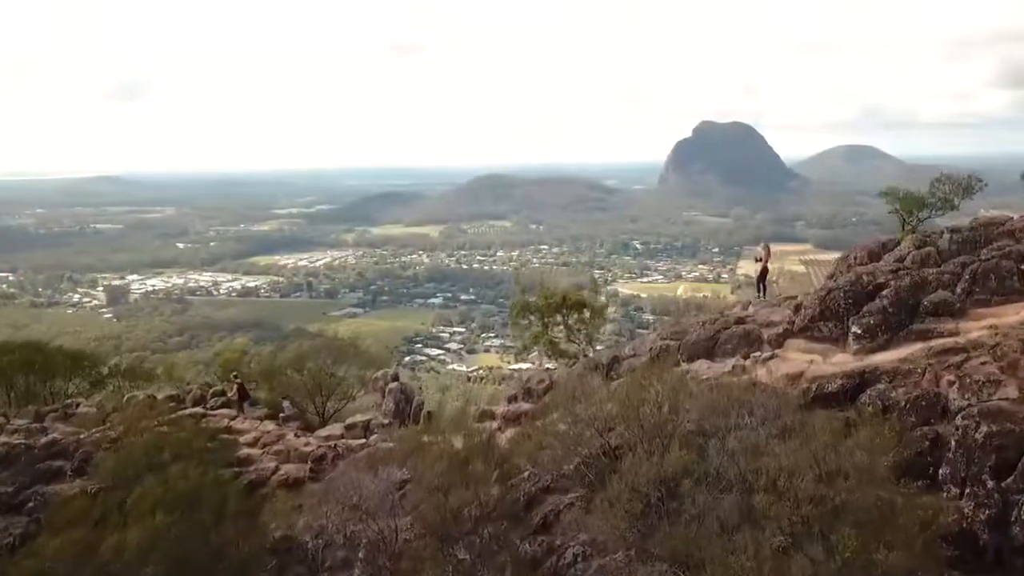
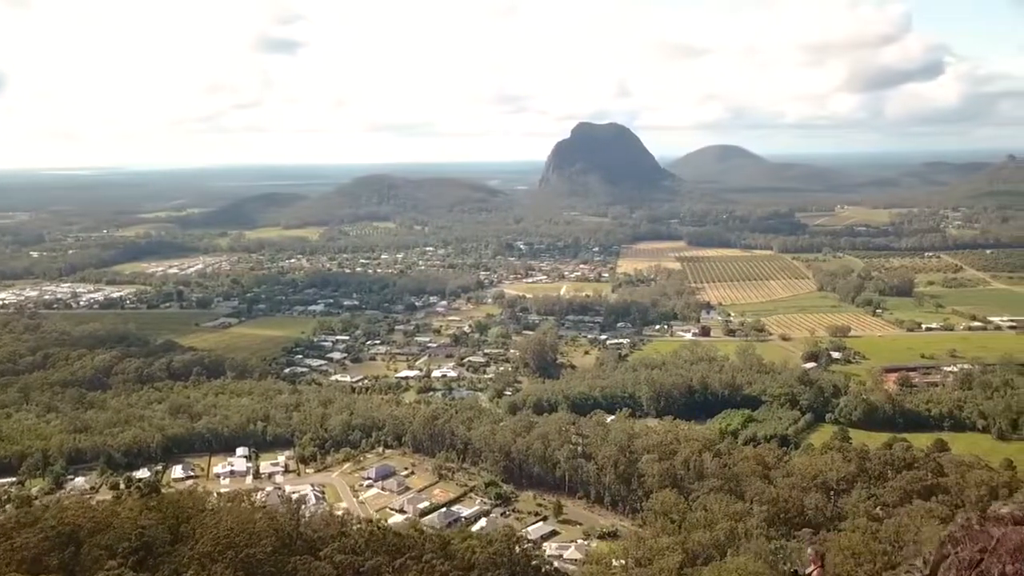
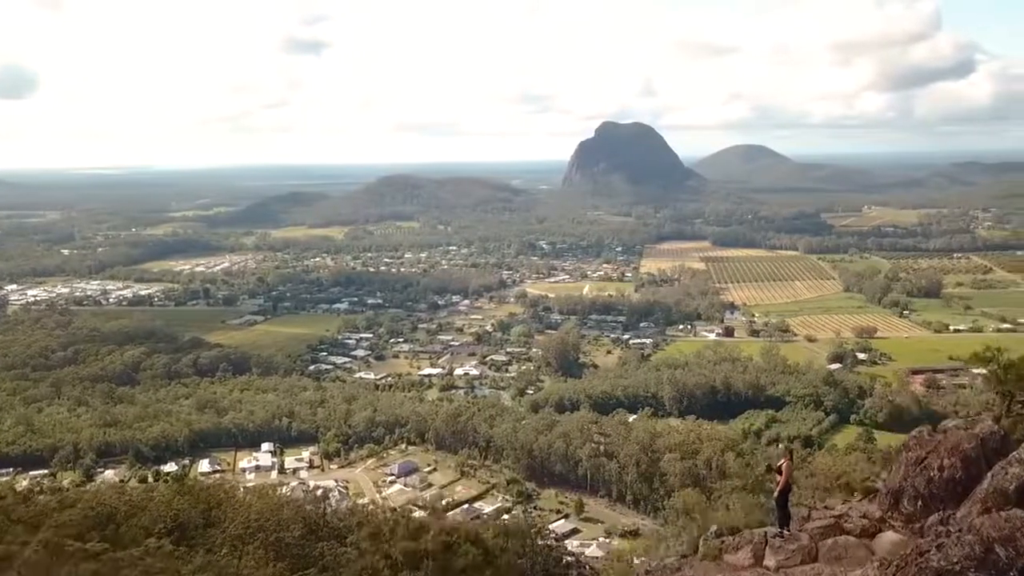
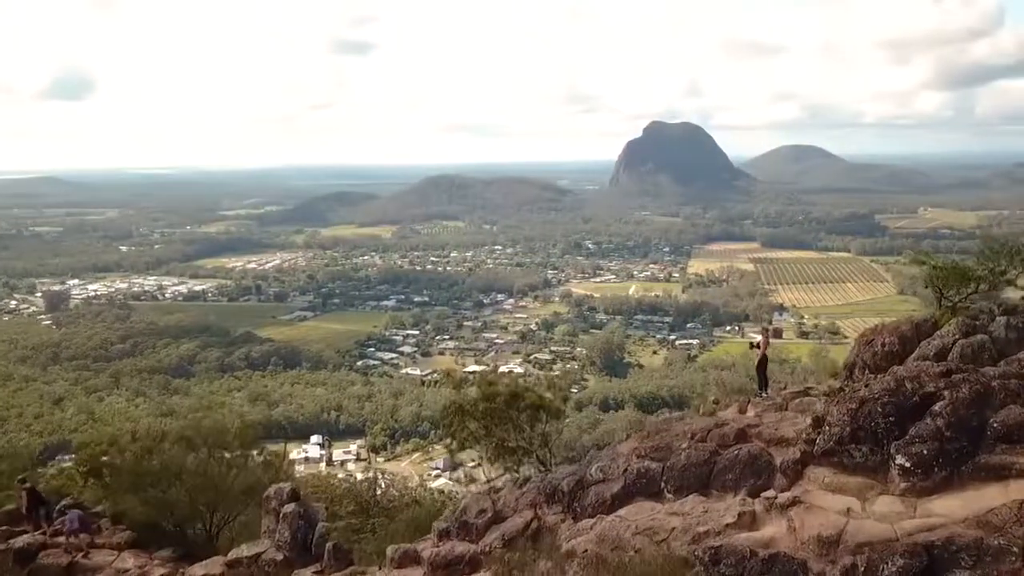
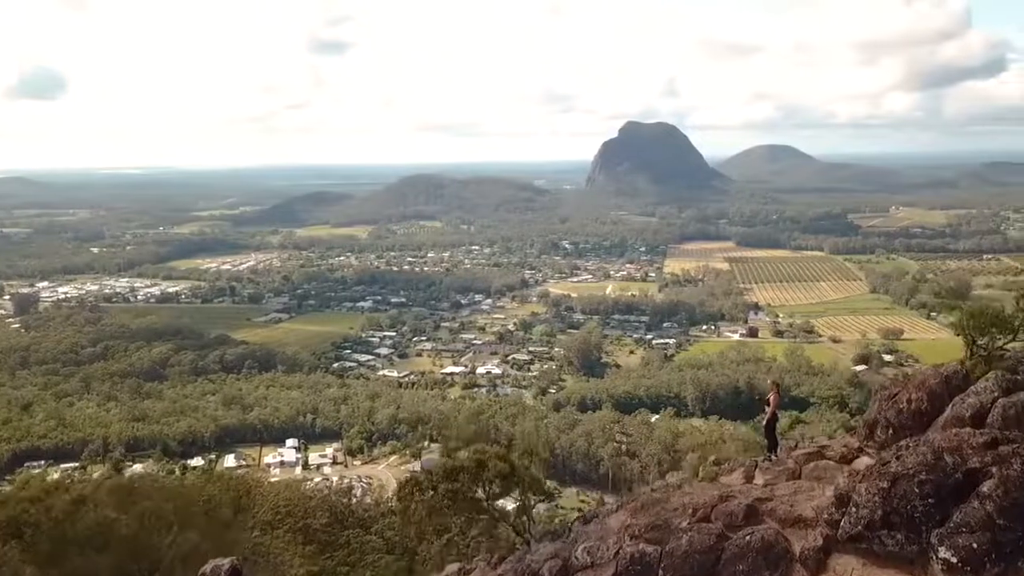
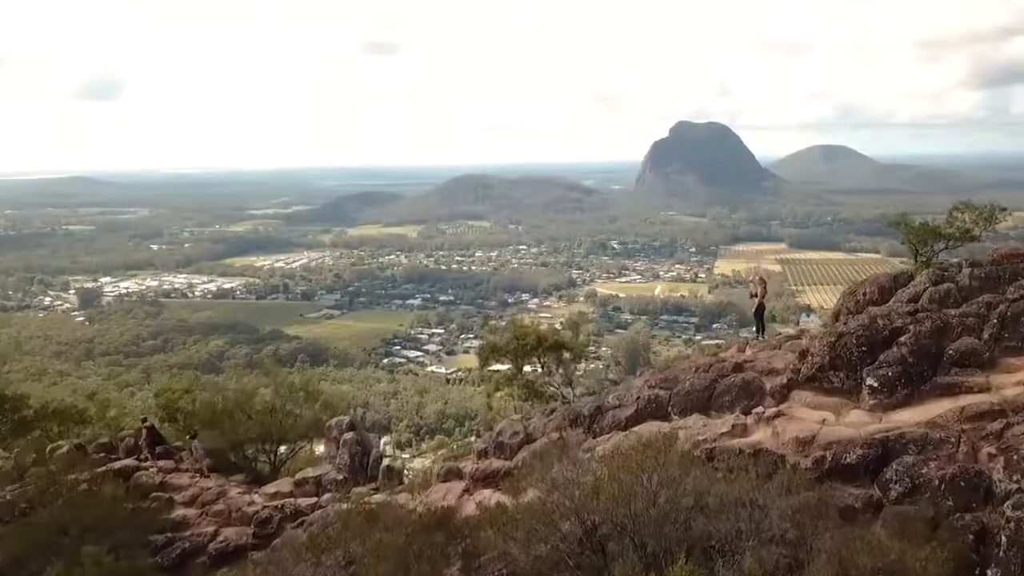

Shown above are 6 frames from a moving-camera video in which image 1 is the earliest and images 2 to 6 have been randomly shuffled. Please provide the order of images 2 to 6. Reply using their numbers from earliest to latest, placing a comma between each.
6, 4, 5, 3, 2
